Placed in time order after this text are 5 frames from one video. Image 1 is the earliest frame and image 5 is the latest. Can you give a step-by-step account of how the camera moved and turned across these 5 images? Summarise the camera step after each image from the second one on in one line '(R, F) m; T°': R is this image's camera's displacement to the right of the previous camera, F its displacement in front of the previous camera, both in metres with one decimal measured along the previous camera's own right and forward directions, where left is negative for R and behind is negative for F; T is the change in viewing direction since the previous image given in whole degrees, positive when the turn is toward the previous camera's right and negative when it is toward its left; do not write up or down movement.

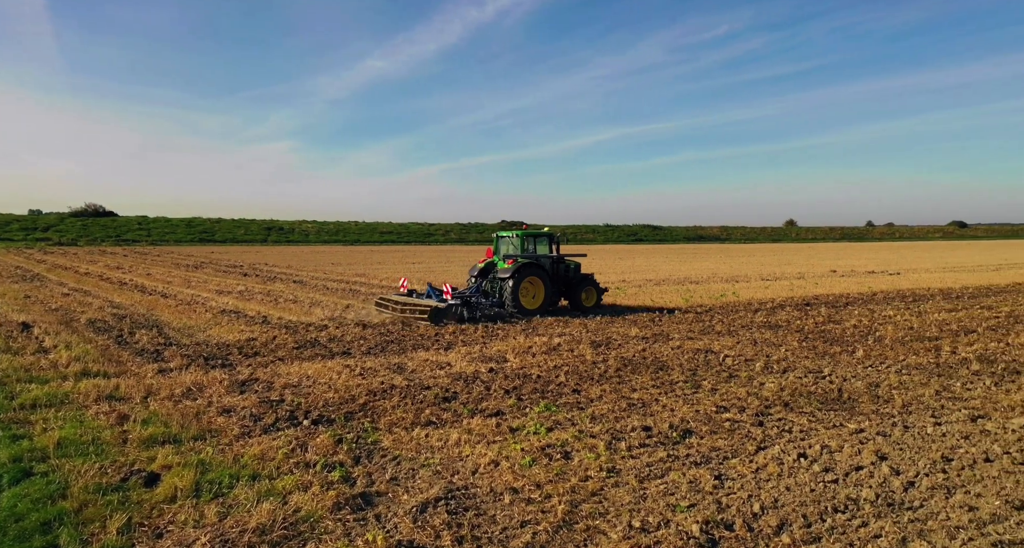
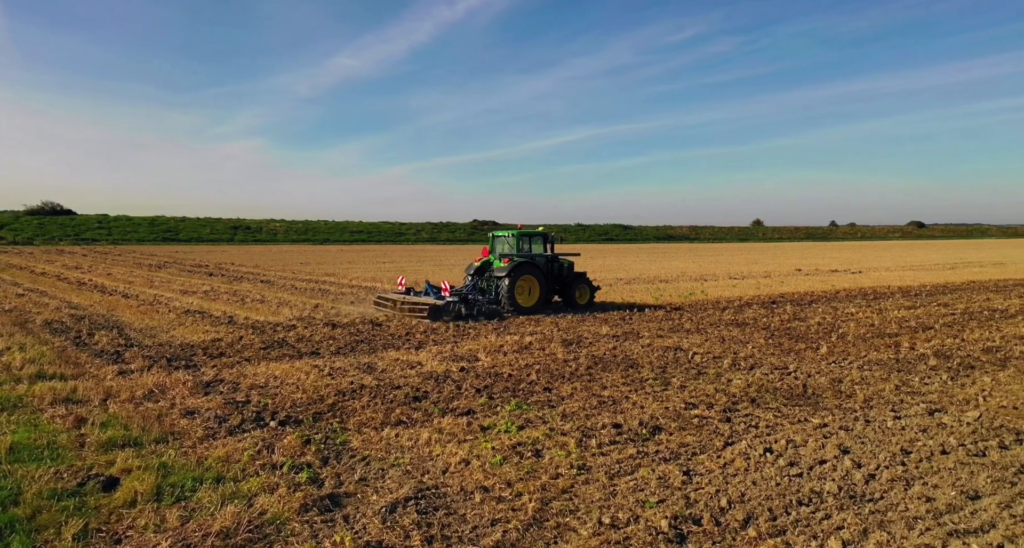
(0.0, 0.0) m; +2°
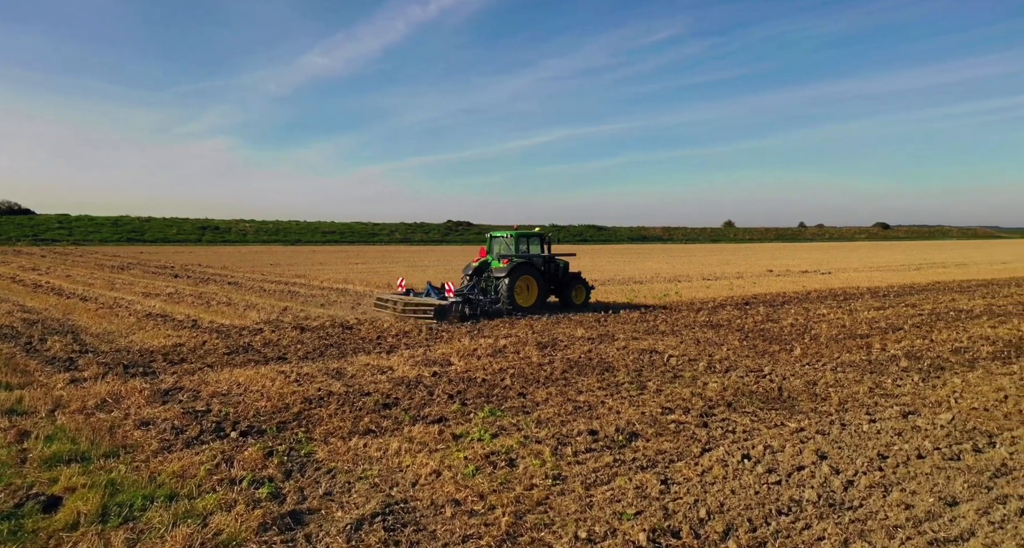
(0.0, +0.2) m; +2°
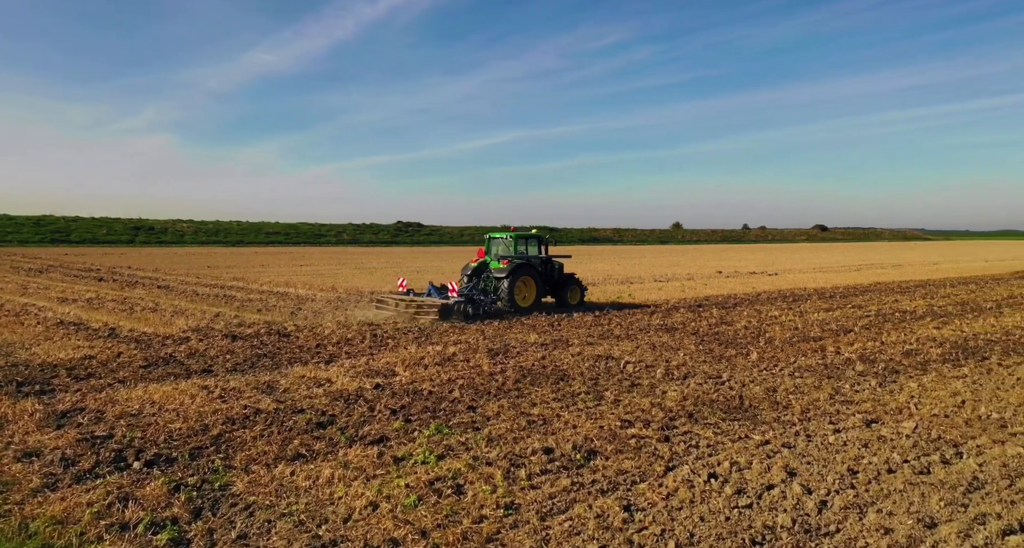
(0.0, +0.5) m; +4°
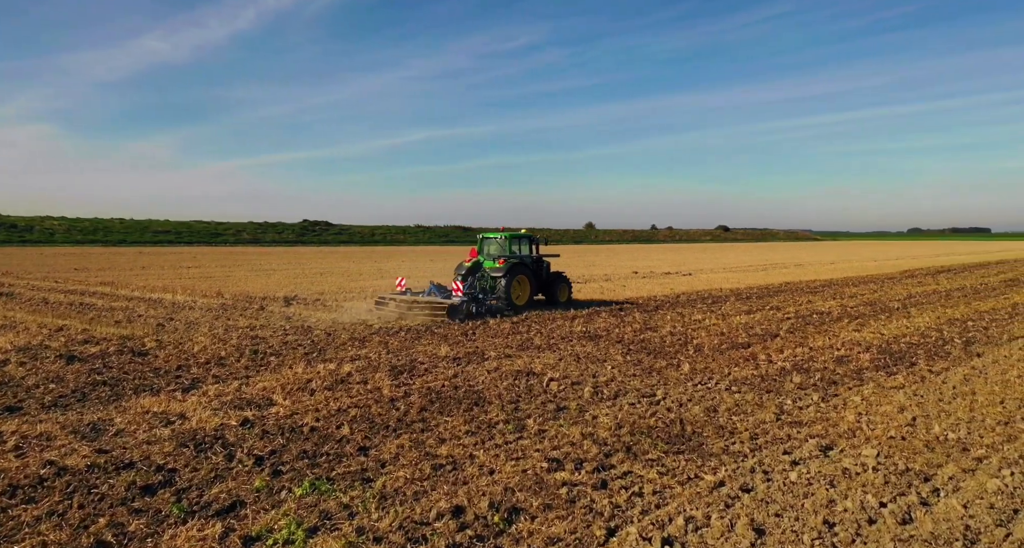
(+0.1, +1.4) m; +7°
